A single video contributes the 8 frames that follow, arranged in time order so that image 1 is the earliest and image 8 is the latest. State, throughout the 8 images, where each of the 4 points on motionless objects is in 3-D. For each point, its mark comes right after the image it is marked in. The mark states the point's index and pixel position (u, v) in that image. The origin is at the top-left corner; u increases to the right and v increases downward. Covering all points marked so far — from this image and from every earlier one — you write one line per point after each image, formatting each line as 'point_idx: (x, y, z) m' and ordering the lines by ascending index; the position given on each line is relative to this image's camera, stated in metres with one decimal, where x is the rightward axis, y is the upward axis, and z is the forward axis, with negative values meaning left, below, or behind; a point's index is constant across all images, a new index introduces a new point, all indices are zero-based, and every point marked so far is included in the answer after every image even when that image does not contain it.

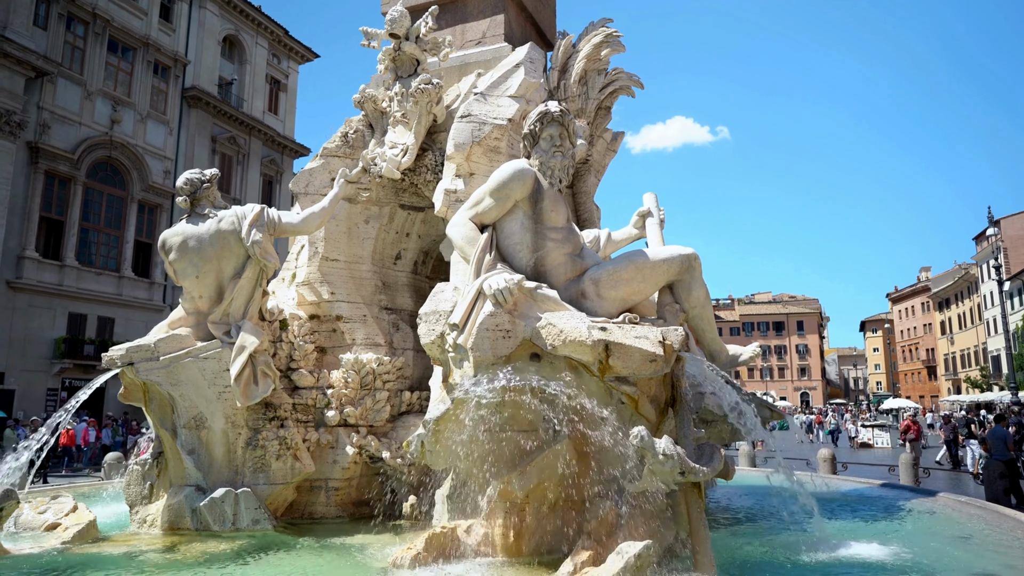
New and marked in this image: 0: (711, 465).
0: (+1.6, -1.4, +5.9) m
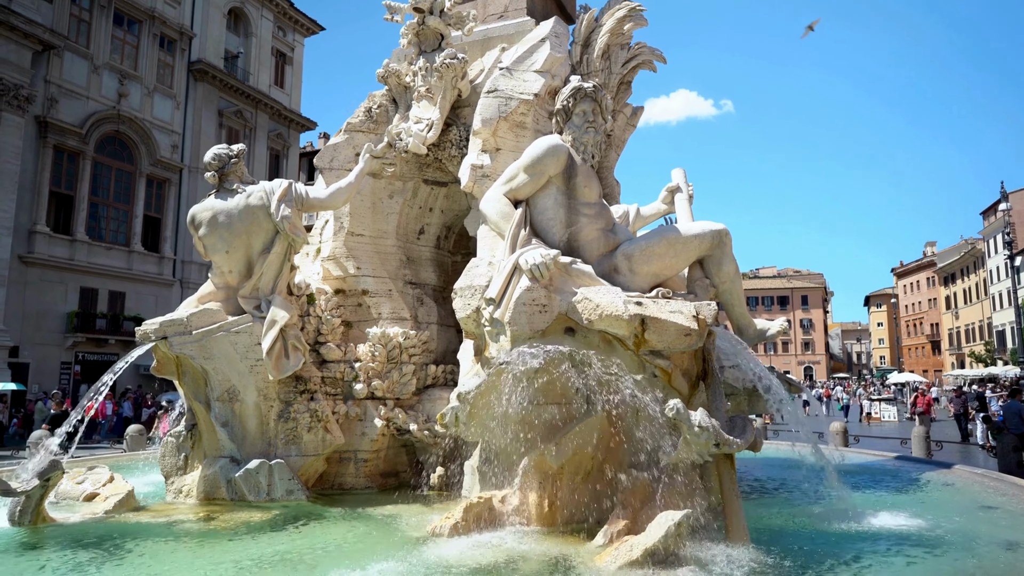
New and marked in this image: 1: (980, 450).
0: (+1.9, -1.2, +6.0) m
1: (+9.6, -3.3, +15.0) m
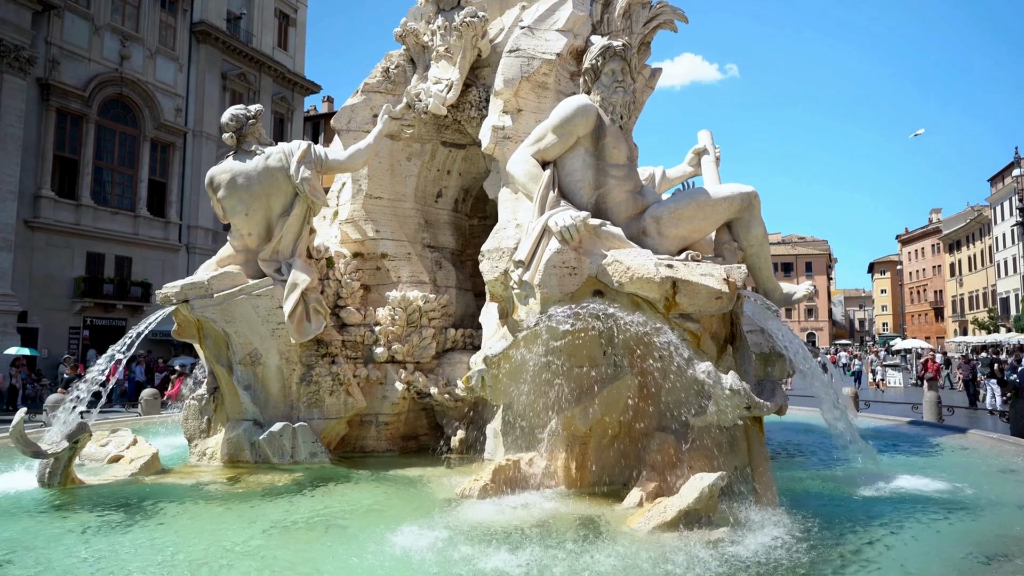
0: (+2.1, -0.9, +6.0) m
1: (+9.8, -2.6, +15.1) m
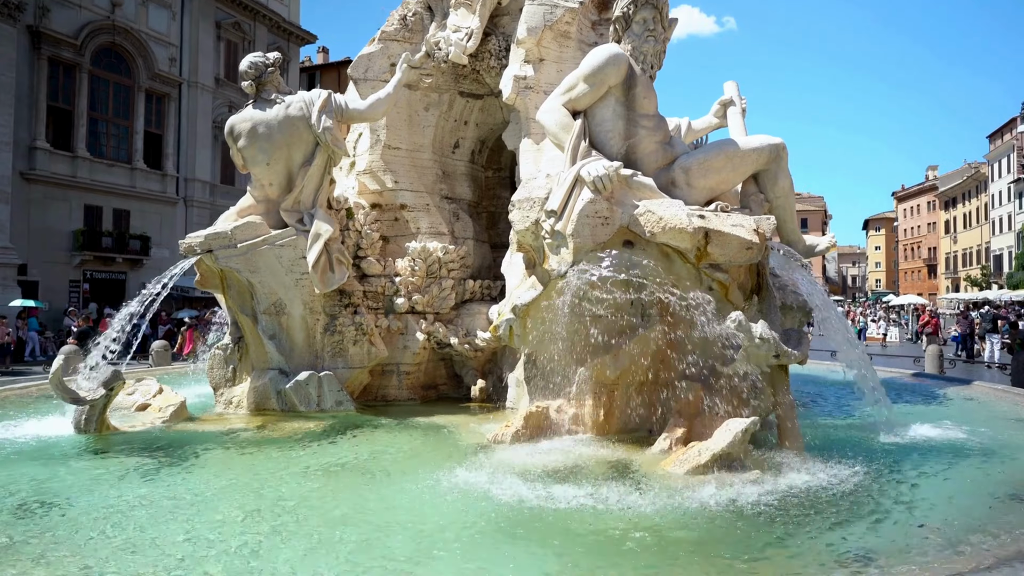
0: (+2.4, -0.5, +6.1) m
1: (+10.0, -1.6, +15.3) m
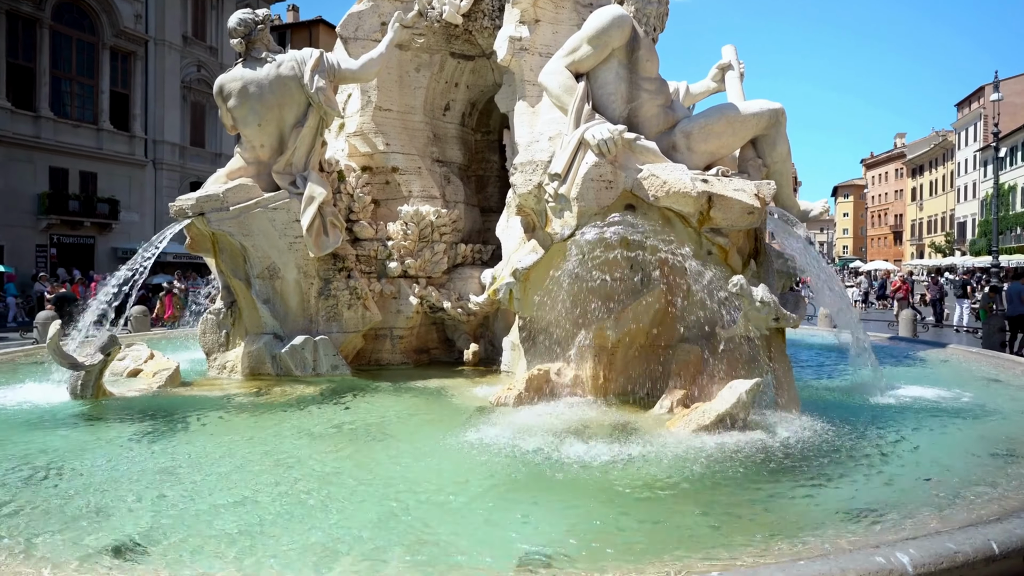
0: (+2.4, -0.2, +6.2) m
1: (+9.6, -0.9, +15.8) m
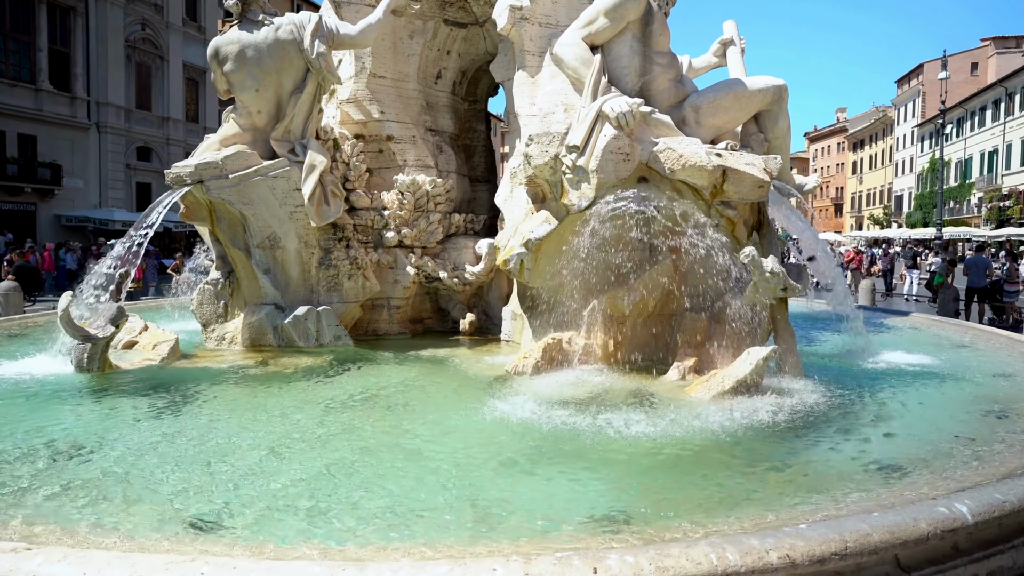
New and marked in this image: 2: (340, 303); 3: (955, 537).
0: (+2.6, 0.0, +6.5) m
1: (+9.0, -0.2, +16.6) m
2: (-1.9, -0.2, +7.9) m
3: (+1.8, -1.0, +3.1) m
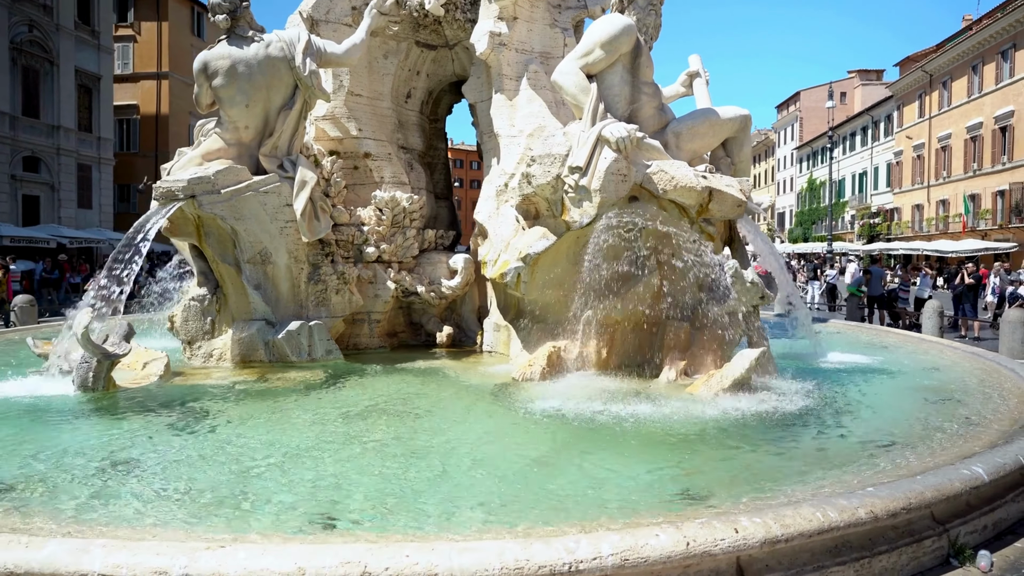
0: (+2.5, 0.0, +7.2) m
1: (+7.5, -0.5, +18.2) m
2: (-2.0, -0.3, +8.0) m
3: (+2.4, -1.0, +3.7) m
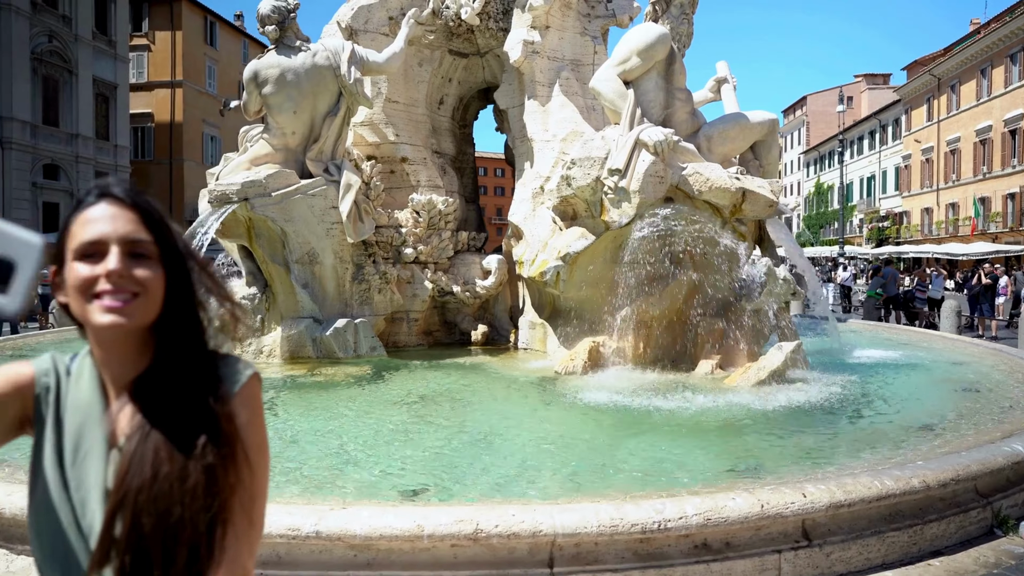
0: (+3.0, 0.0, +7.5) m
1: (+7.9, -0.5, +18.4) m
2: (-1.6, -0.3, +8.3) m
3: (+2.7, -1.0, +4.0) m
